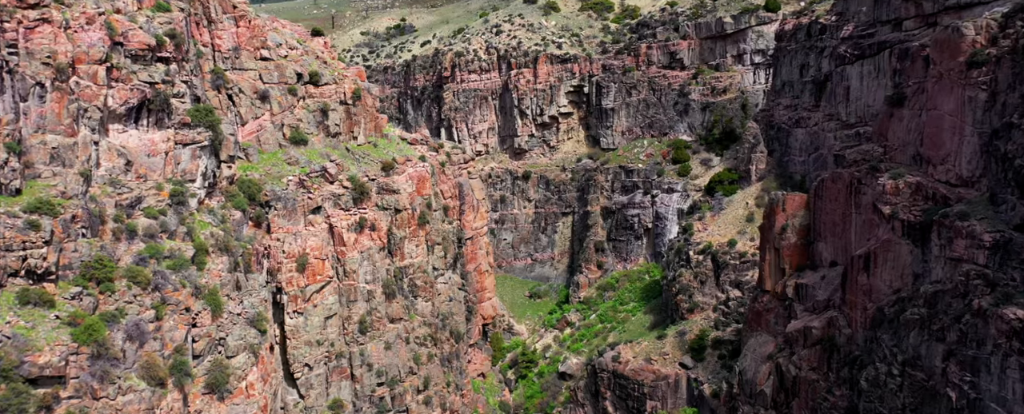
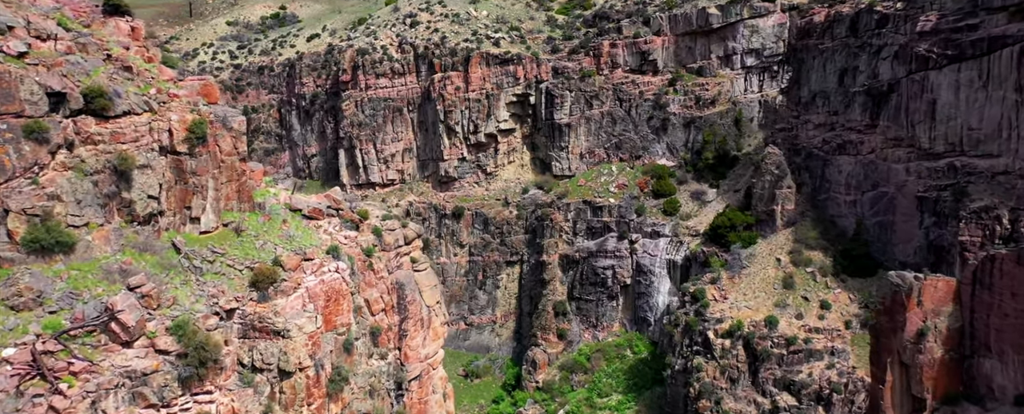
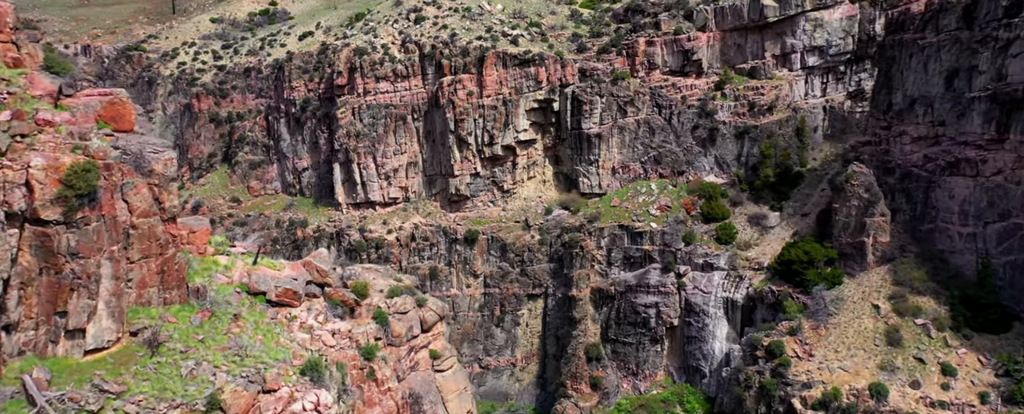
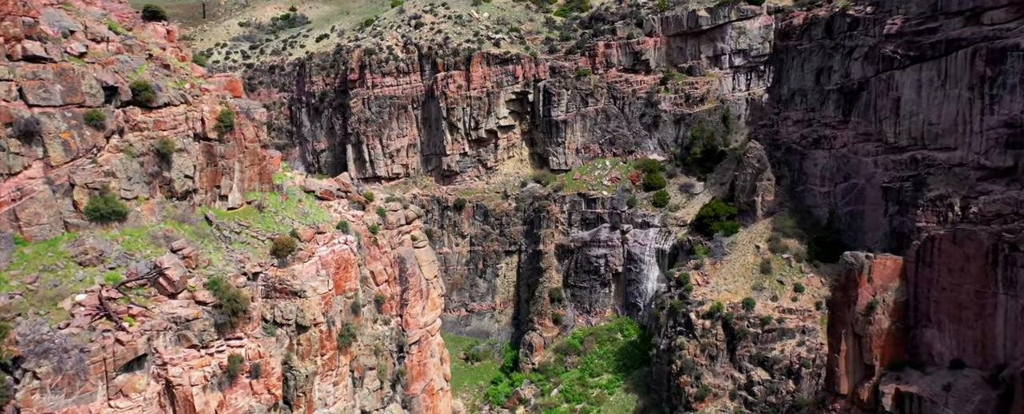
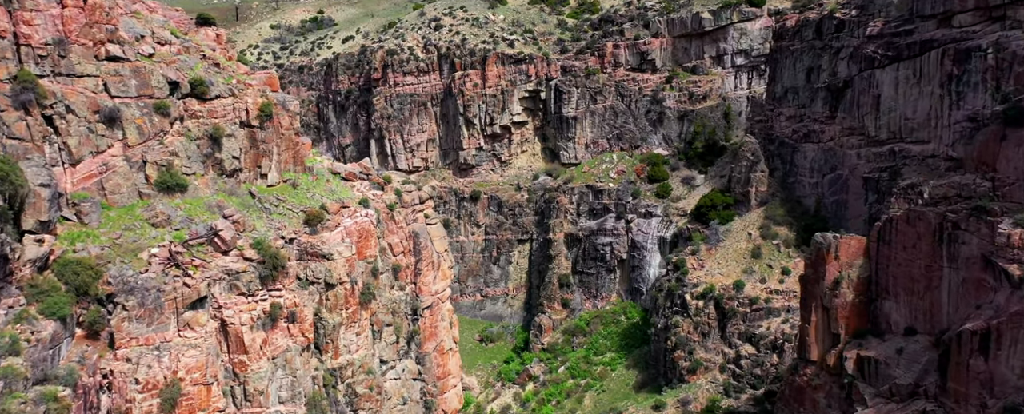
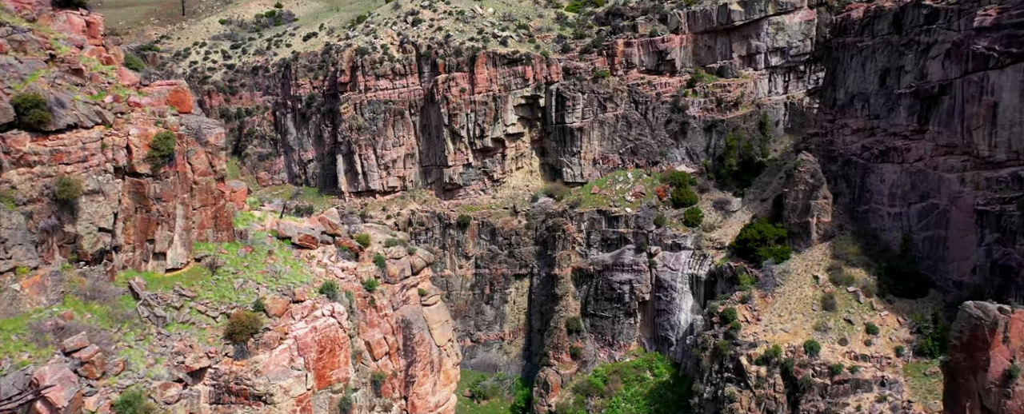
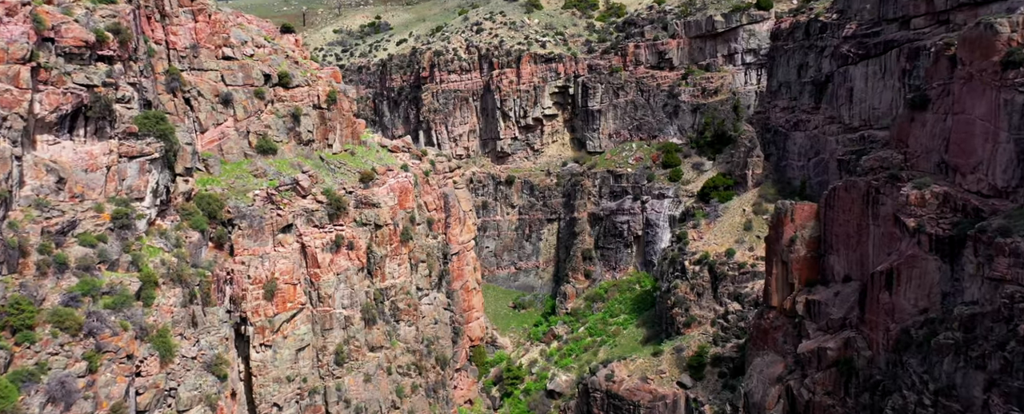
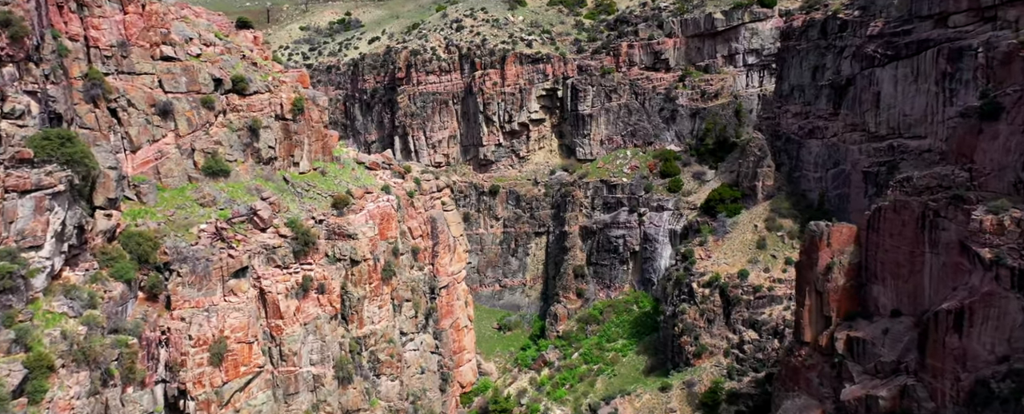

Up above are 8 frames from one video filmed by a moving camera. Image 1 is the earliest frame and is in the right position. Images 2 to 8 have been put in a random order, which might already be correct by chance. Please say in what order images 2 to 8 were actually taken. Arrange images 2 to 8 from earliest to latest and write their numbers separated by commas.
7, 8, 5, 4, 2, 6, 3
